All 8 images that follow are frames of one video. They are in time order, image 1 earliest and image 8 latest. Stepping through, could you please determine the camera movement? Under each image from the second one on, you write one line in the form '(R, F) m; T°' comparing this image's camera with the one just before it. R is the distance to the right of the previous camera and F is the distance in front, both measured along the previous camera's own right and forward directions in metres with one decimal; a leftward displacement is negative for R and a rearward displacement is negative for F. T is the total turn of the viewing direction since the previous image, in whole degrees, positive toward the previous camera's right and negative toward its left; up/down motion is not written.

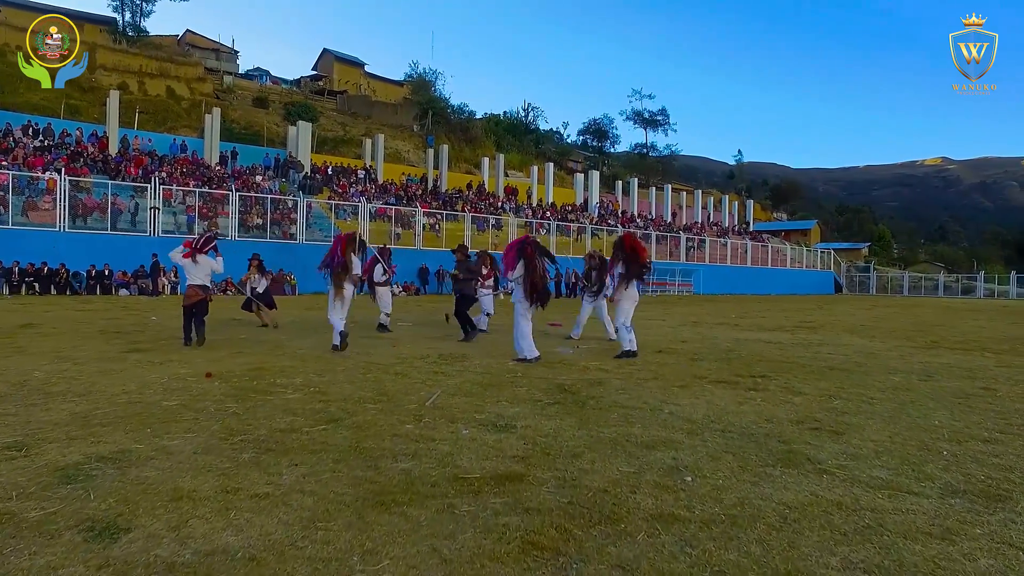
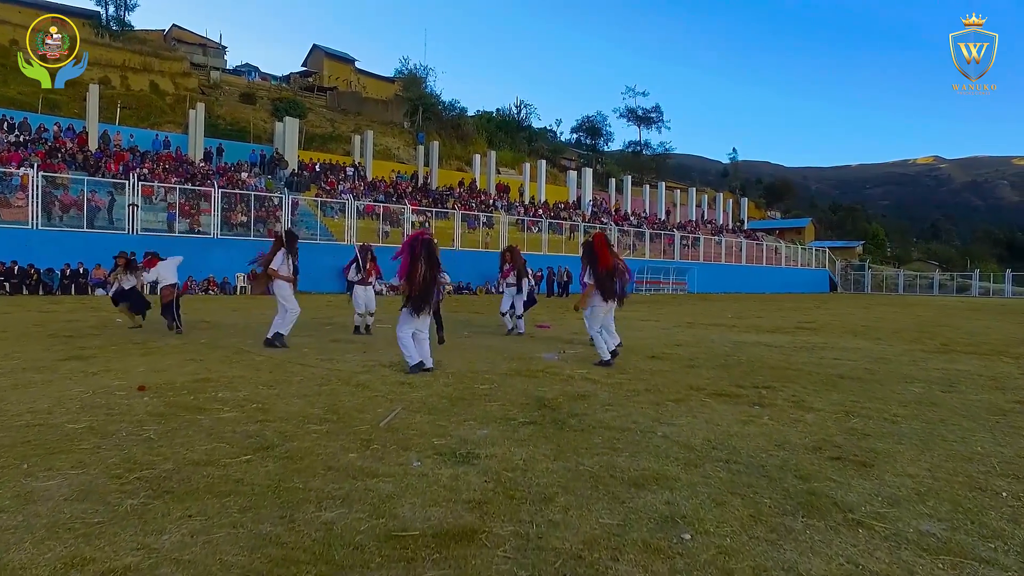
(+0.2, +0.9) m; +1°
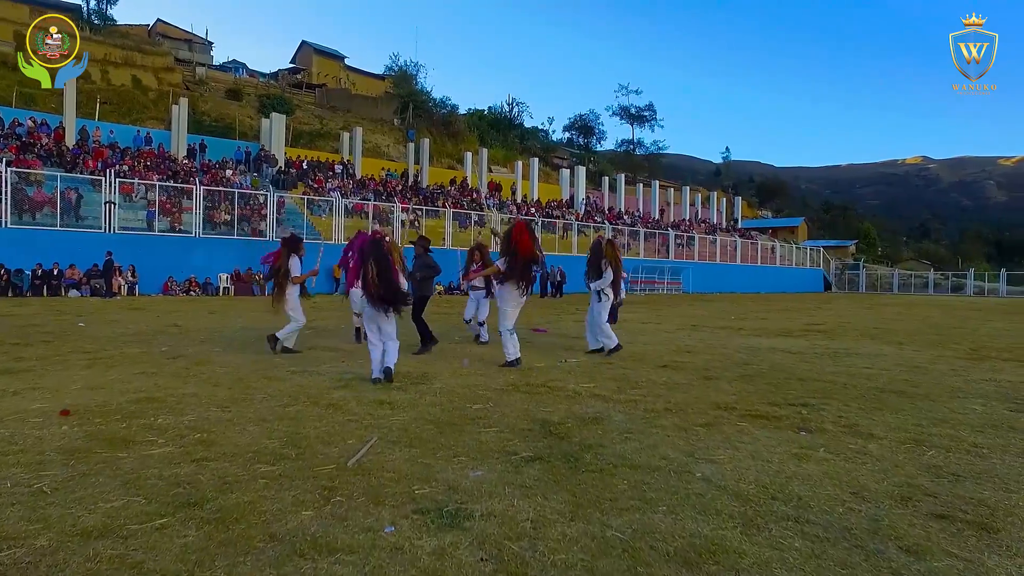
(-0.1, +1.1) m; +1°
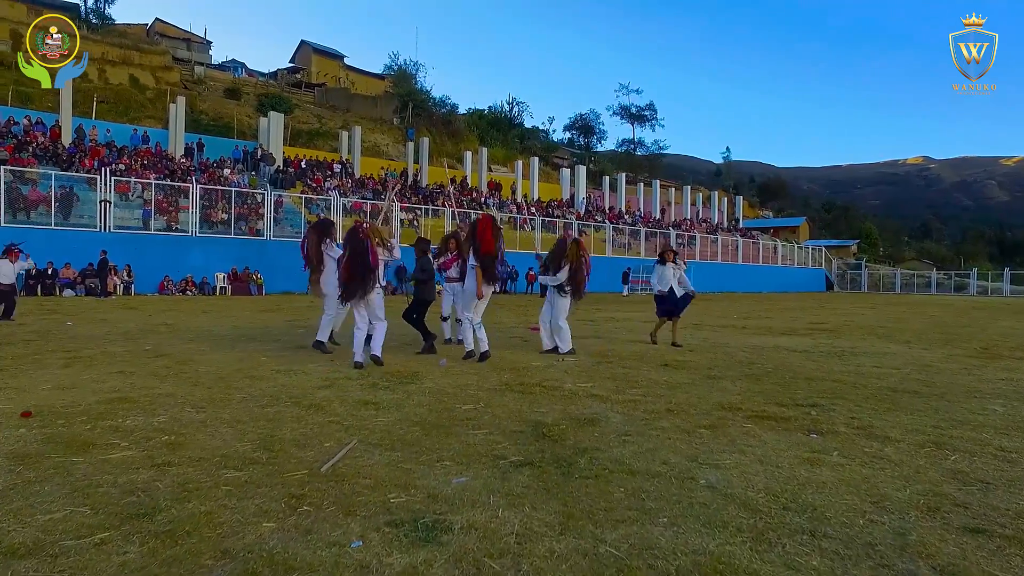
(+0.1, +0.3) m; 0°
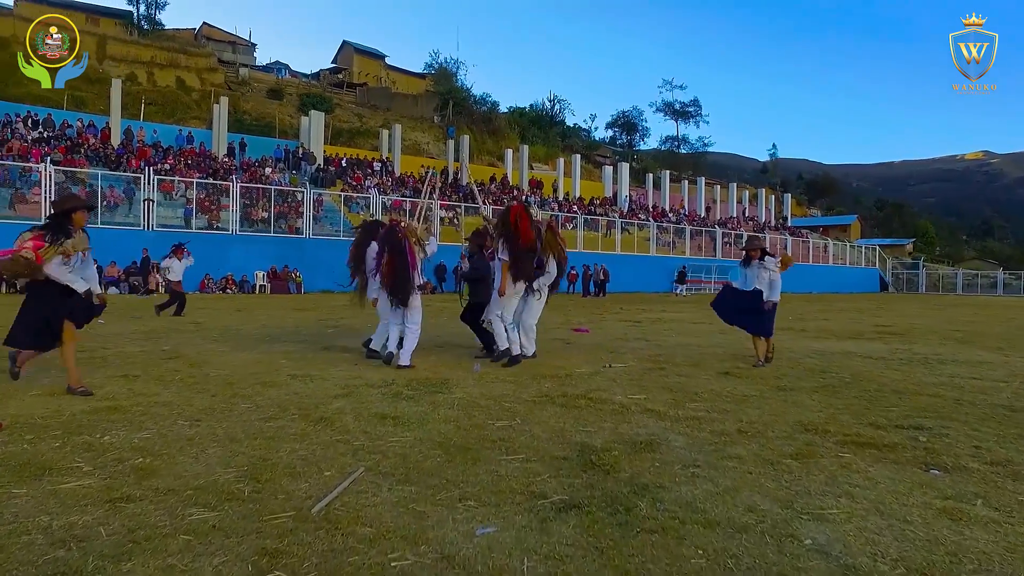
(0.0, +0.9) m; -4°
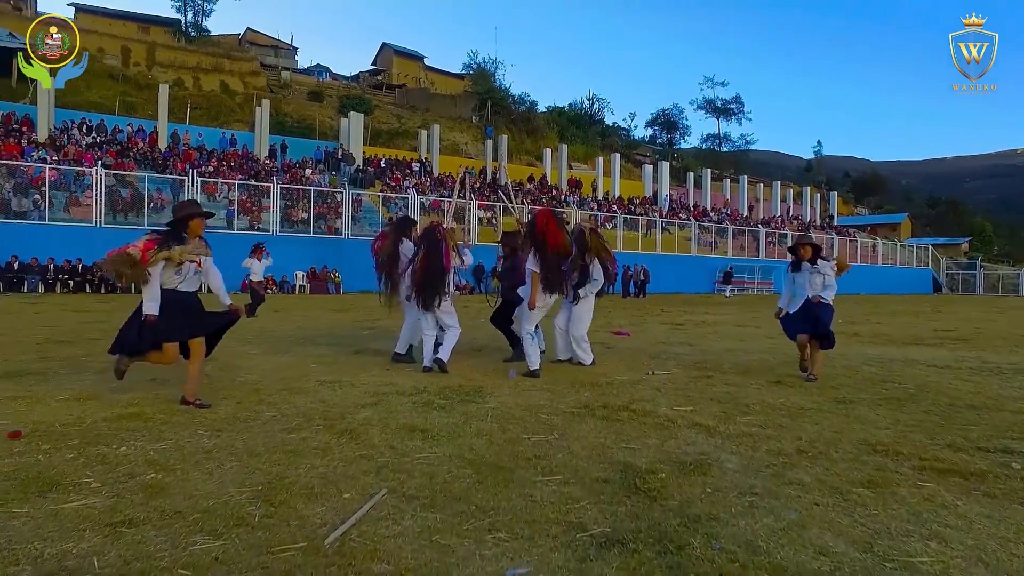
(0.0, +0.4) m; -3°
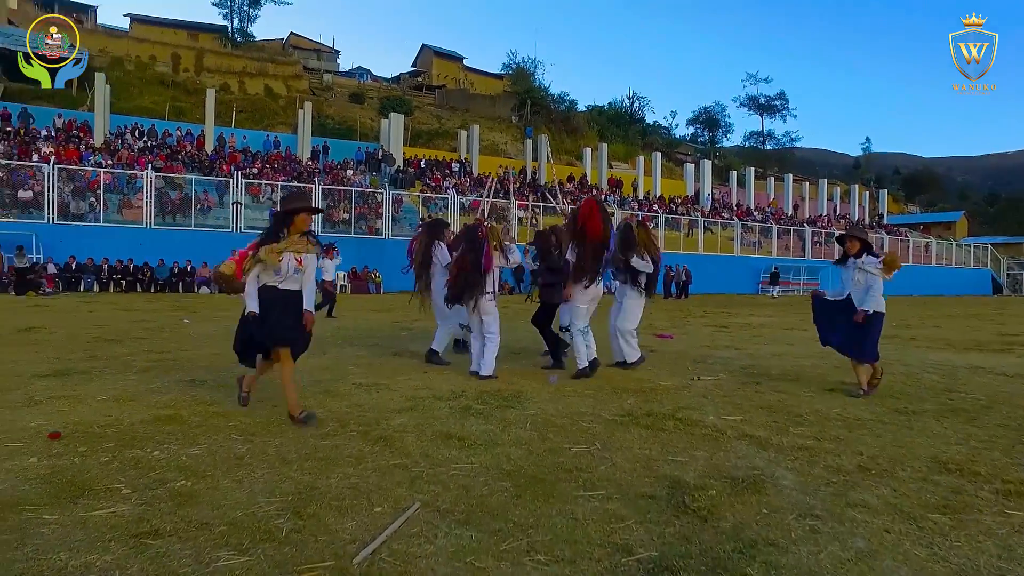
(0.0, +0.2) m; -3°
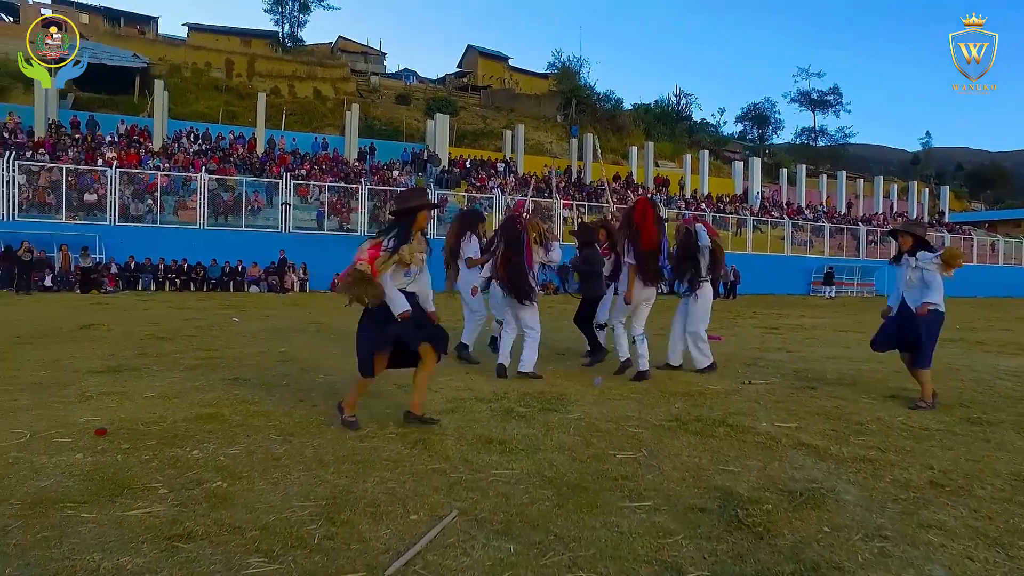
(0.0, +0.2) m; -4°
